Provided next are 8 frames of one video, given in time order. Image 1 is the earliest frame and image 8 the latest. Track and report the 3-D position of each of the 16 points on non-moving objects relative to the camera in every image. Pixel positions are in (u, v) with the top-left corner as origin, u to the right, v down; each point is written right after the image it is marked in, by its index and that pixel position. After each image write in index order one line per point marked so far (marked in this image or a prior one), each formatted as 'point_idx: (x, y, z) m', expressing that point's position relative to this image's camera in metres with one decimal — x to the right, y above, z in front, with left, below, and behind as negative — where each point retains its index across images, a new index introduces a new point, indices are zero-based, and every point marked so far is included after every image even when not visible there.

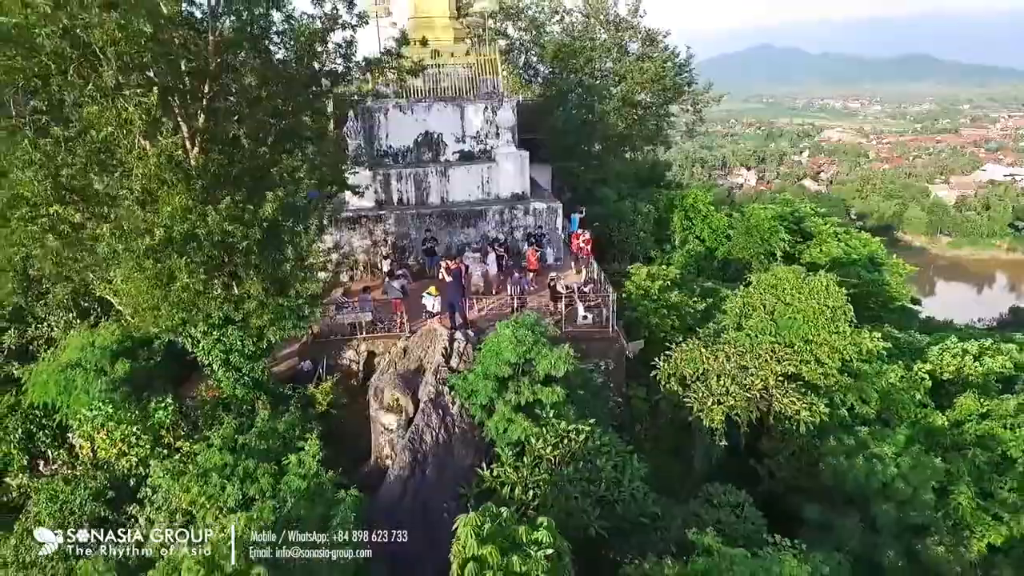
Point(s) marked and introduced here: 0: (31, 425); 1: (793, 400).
0: (-7.4, -2.1, +7.8) m
1: (+4.2, -1.7, +8.0) m
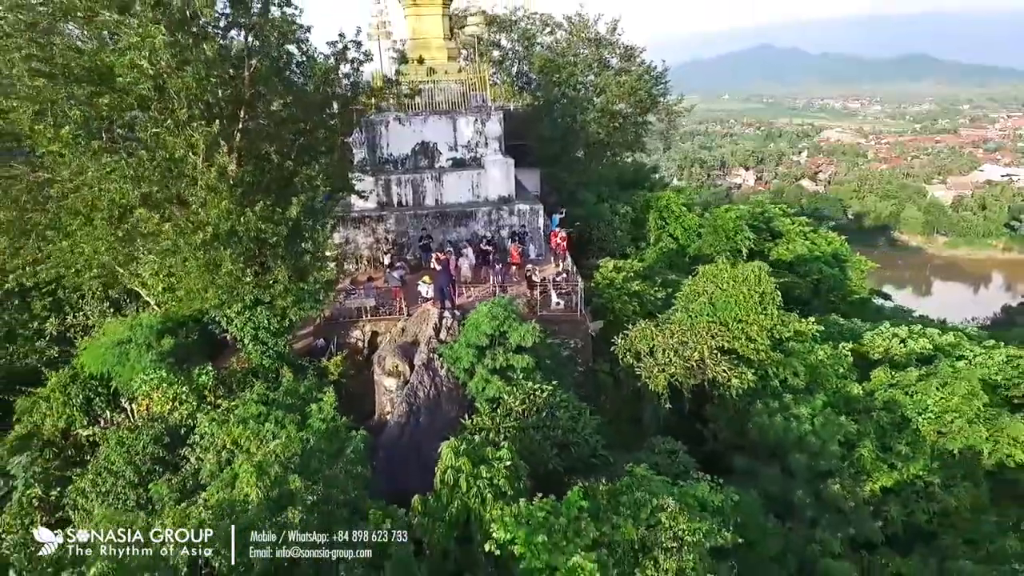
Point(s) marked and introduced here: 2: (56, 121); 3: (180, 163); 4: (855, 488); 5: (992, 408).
0: (-7.7, -1.9, +9.4) m
1: (+3.9, -1.5, +9.6) m
2: (-6.5, +2.4, +7.6) m
3: (-4.8, +1.8, +7.8) m
4: (+5.7, -3.3, +8.6) m
5: (+9.0, -2.2, +9.8) m
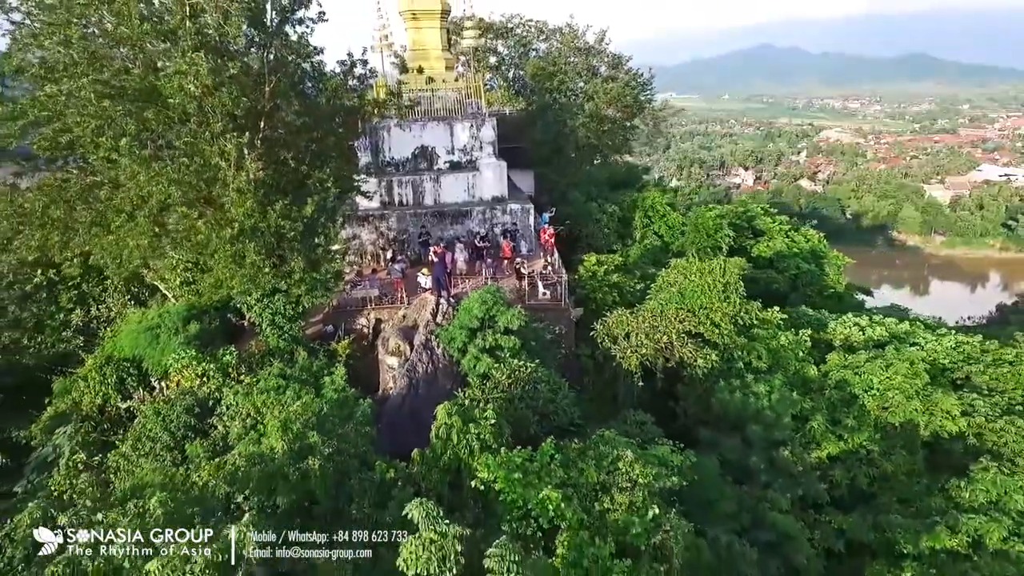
0: (-8.0, -1.7, +10.6) m
1: (+3.7, -1.3, +10.7) m
2: (-6.7, +2.6, +8.7) m
3: (-5.0, +2.0, +8.9) m
4: (+5.5, -3.1, +9.7) m
5: (+8.8, -2.1, +10.9) m
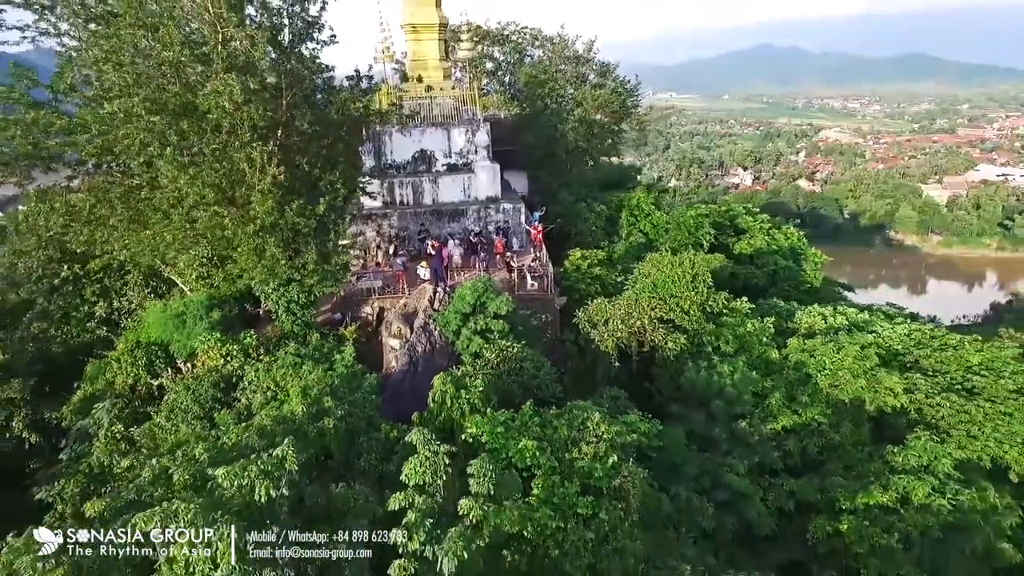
0: (-8.2, -1.5, +11.8) m
1: (+3.4, -1.1, +11.9) m
2: (-7.0, +2.8, +10.0) m
3: (-5.3, +2.2, +10.1) m
4: (+5.3, -2.9, +10.9) m
5: (+8.5, -1.8, +12.2) m
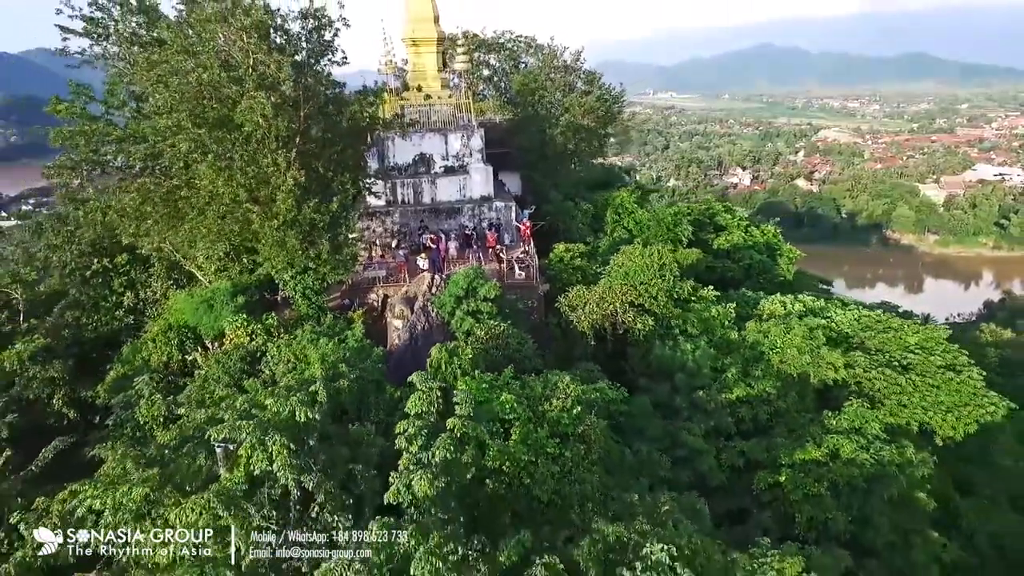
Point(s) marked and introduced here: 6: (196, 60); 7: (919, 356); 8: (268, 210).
0: (-8.5, -1.2, +13.4) m
1: (+3.1, -0.8, +13.5) m
2: (-7.3, +3.1, +11.6) m
3: (-5.6, +2.5, +11.8) m
4: (+5.0, -2.6, +12.6) m
5: (+8.3, -1.5, +13.8) m
6: (-6.9, +5.0, +11.5) m
7: (+10.8, -1.8, +13.9) m
8: (-5.7, +1.8, +12.0) m
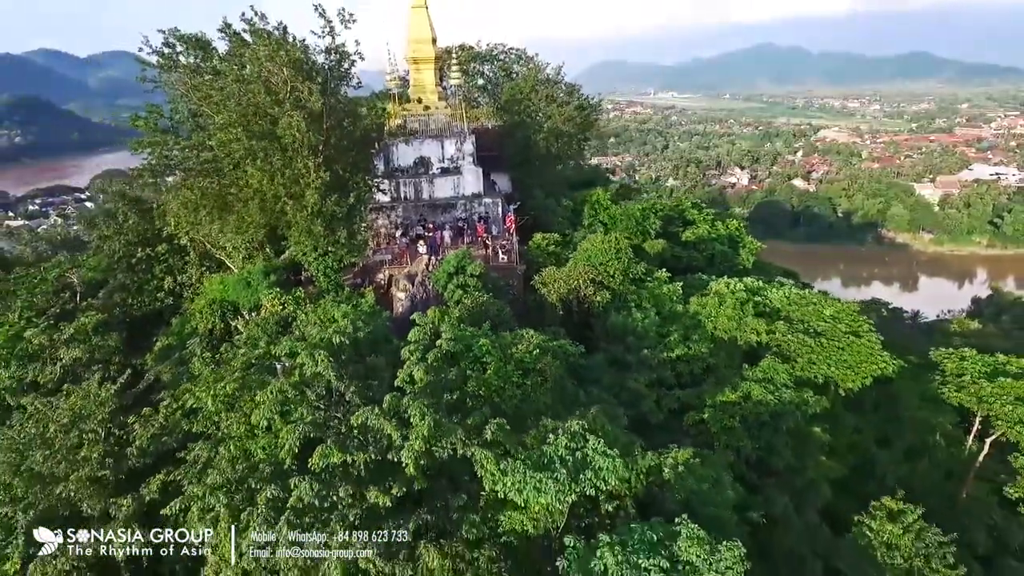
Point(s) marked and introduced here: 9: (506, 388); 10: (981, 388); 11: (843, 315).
0: (-9.0, -0.6, +16.4) m
1: (+2.6, -0.1, +16.5) m
2: (-7.8, +3.7, +14.6) m
3: (-6.1, +3.2, +14.8) m
4: (+4.4, -2.0, +15.5) m
5: (+7.7, -0.9, +16.7) m
6: (-7.5, +5.6, +14.5) m
7: (+10.3, -1.2, +16.8) m
8: (-6.2, +2.4, +15.0) m
9: (-0.1, -2.1, +10.9) m
10: (+15.8, -3.4, +17.6) m
11: (+11.0, -0.9, +17.2) m
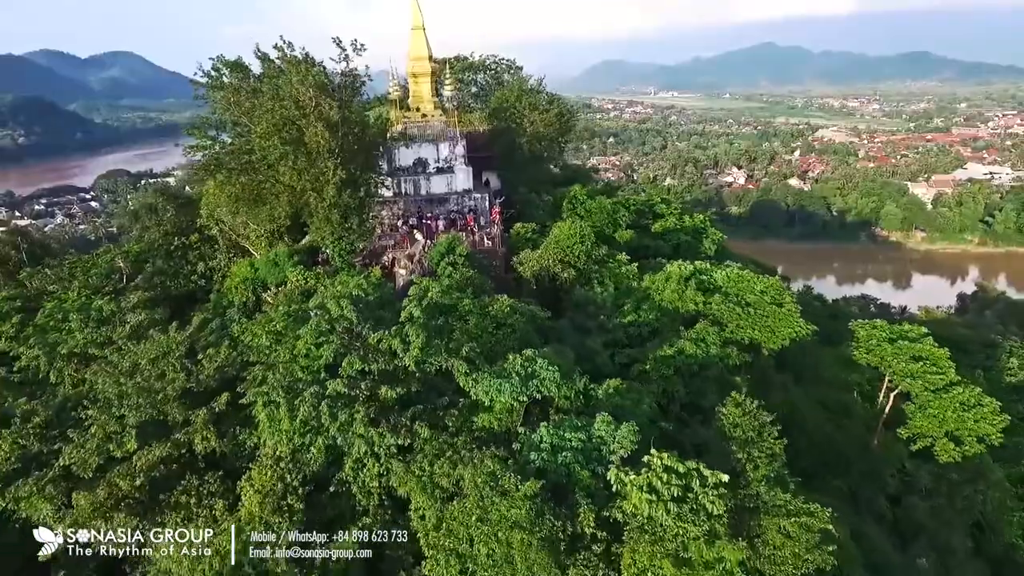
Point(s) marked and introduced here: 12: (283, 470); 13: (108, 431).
0: (-9.7, +0.2, +19.9) m
1: (+1.9, +0.7, +19.9) m
2: (-8.5, +4.5, +18.0) m
3: (-6.8, +4.0, +18.2) m
4: (+3.7, -1.2, +18.9) m
5: (+7.0, -0.1, +20.1) m
6: (-8.2, +6.4, +17.9) m
7: (+9.6, -0.4, +20.2) m
8: (-6.9, +3.3, +18.4) m
9: (-0.8, -1.3, +14.3) m
10: (+15.1, -2.6, +21.1) m
11: (+10.3, -0.1, +20.6) m
12: (-4.9, -3.9, +11.0) m
13: (-9.6, -3.4, +12.5) m
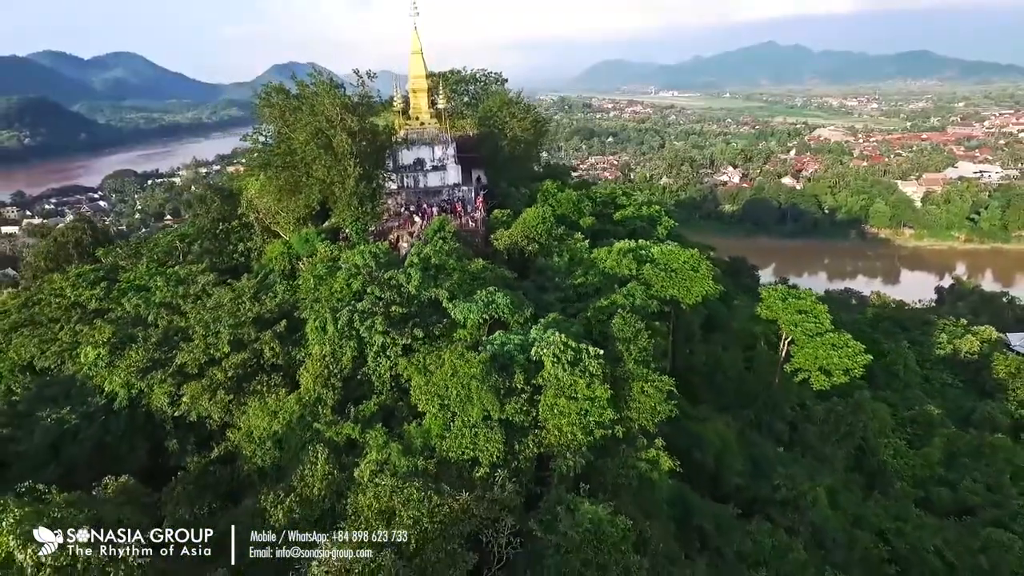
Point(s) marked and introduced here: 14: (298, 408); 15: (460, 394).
0: (-10.8, +1.7, +25.8) m
1: (+0.8, +2.2, +25.8) m
2: (-9.7, +6.0, +23.9) m
3: (-8.0, +5.4, +24.1) m
4: (+2.6, +0.3, +24.8) m
5: (+5.9, +1.4, +26.0) m
6: (-9.3, +7.9, +23.8) m
7: (+8.5, +1.1, +26.1) m
8: (-8.0, +4.7, +24.3) m
9: (-2.0, +0.2, +20.2) m
10: (+14.0, -1.1, +26.9) m
11: (+9.1, +1.4, +26.5) m
12: (-6.0, -2.4, +16.9) m
13: (-10.8, -2.0, +18.4) m
14: (-6.7, -3.8, +16.2) m
15: (-1.5, -3.1, +14.9) m
